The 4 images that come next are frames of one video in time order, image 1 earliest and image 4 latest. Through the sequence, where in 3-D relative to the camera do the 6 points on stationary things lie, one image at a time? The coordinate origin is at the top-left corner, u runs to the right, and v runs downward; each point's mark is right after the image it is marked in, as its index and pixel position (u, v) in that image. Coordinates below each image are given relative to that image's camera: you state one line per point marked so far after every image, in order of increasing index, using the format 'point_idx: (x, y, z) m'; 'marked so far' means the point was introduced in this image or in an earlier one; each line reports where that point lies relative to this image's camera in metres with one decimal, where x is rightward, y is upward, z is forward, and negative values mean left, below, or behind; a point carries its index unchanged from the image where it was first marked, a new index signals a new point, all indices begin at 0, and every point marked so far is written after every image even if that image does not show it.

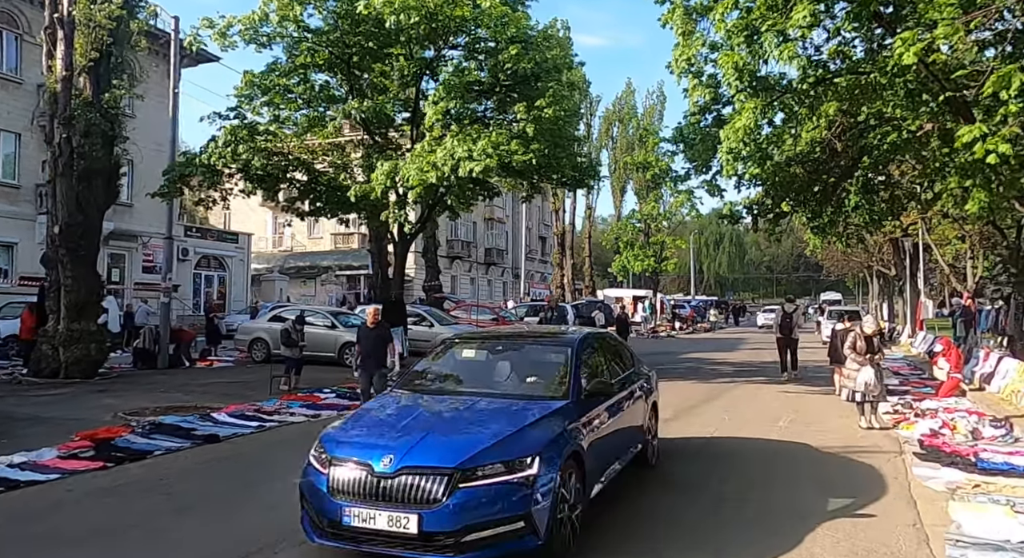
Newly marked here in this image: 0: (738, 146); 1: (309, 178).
0: (+4.0, +2.3, +15.0) m
1: (-4.8, +2.3, +19.7) m
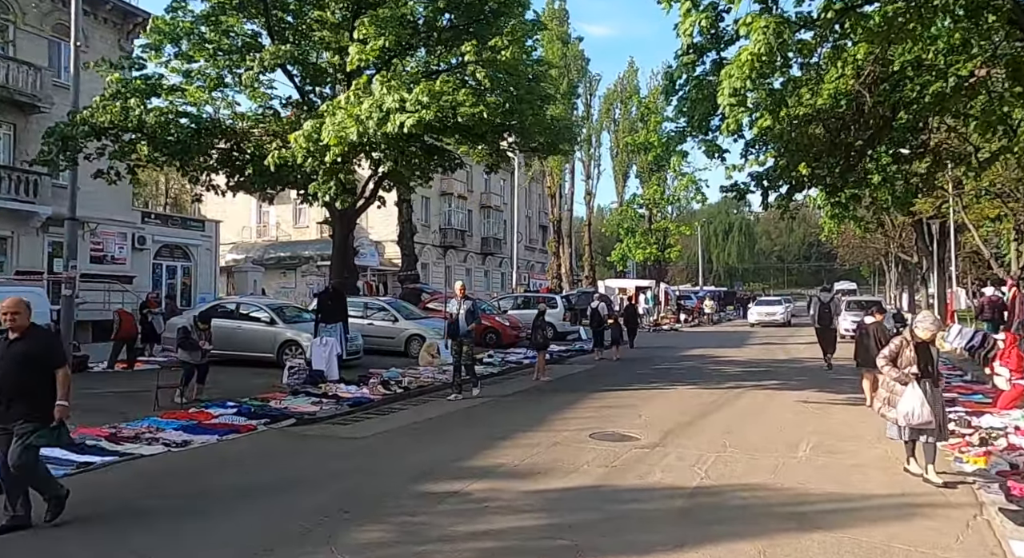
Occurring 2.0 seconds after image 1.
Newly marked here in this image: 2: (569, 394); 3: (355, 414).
0: (+3.2, +2.6, +11.7) m
1: (-5.5, +2.5, +16.5) m
2: (+1.0, -2.0, +15.1) m
3: (-2.4, -2.1, +13.3) m
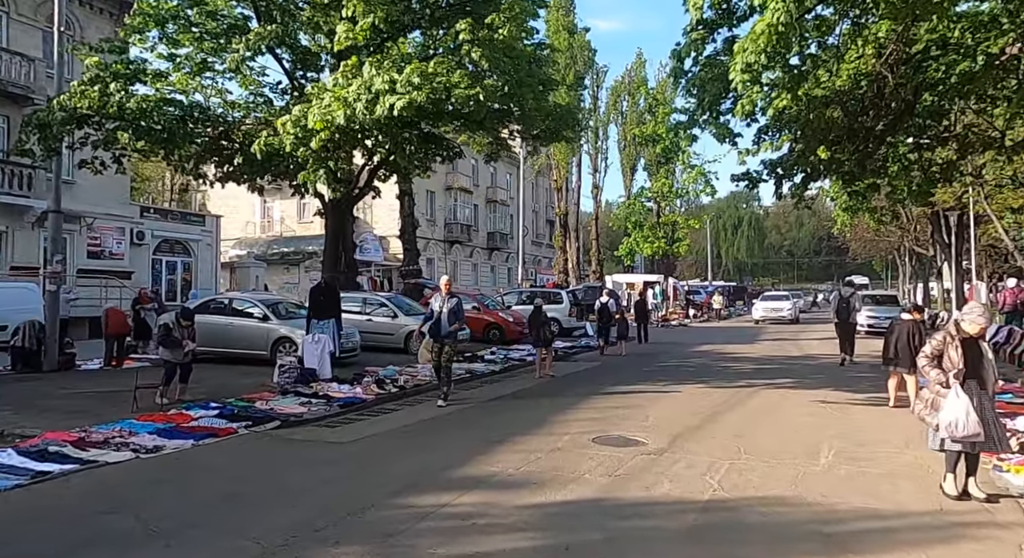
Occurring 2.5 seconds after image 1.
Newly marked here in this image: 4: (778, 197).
0: (+3.1, +2.7, +10.9) m
1: (-5.5, +2.6, +15.8) m
2: (+1.0, -1.9, +14.3) m
3: (-2.5, -2.0, +12.6) m
4: (+5.9, +1.8, +18.8) m
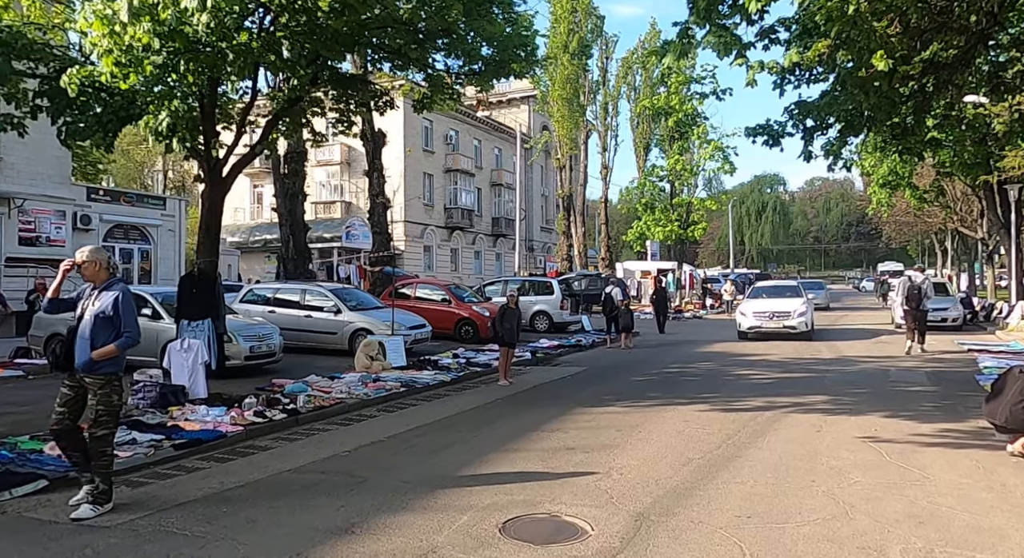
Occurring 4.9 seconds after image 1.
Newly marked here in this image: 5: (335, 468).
0: (+2.1, +2.8, +6.8) m
1: (-6.4, +2.8, +11.9) m
2: (+0.1, -1.7, +10.3) m
3: (-3.4, -1.9, +8.7) m
4: (+5.1, +2.1, +14.6) m
5: (-1.7, -1.8, +8.3) m
